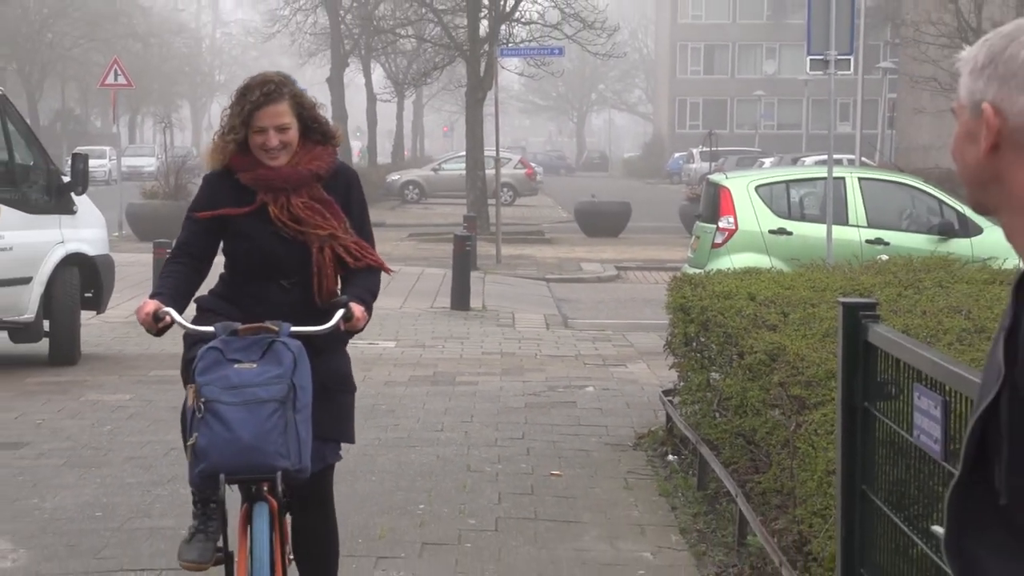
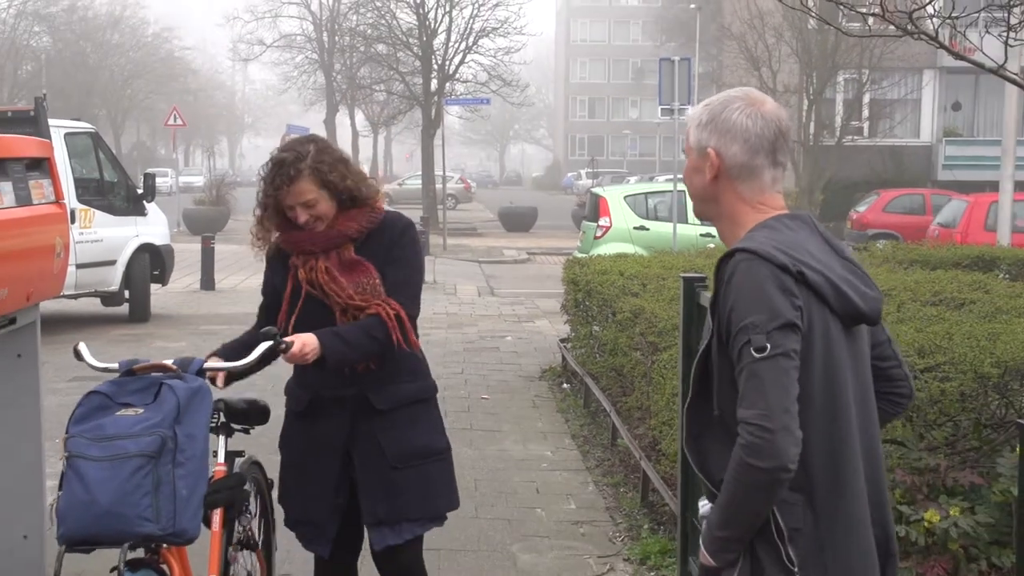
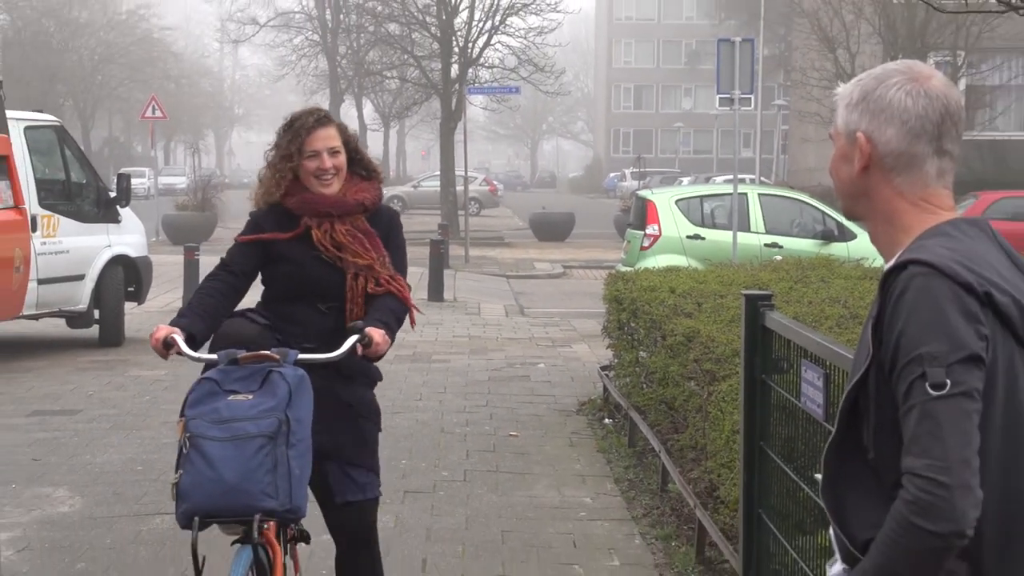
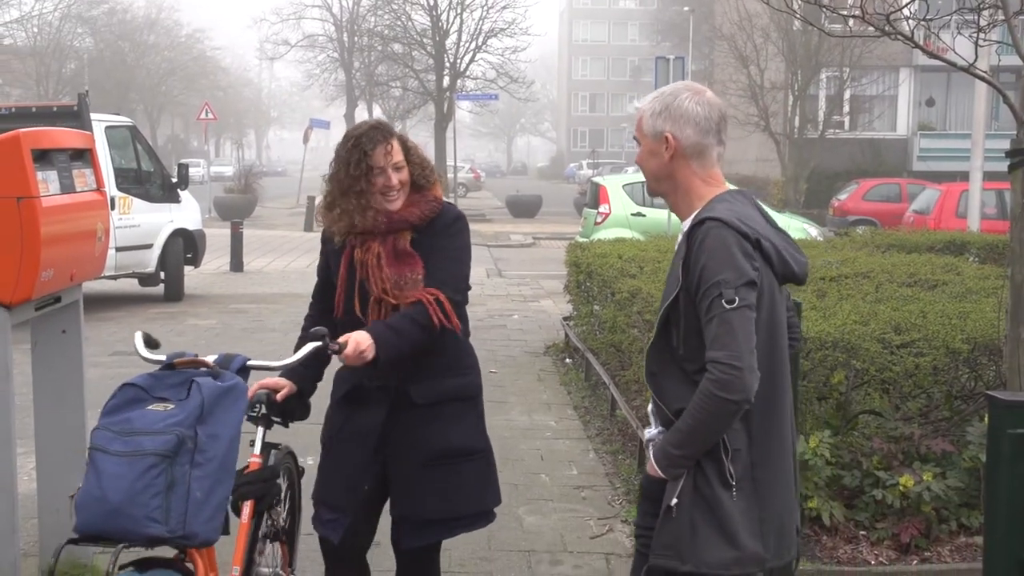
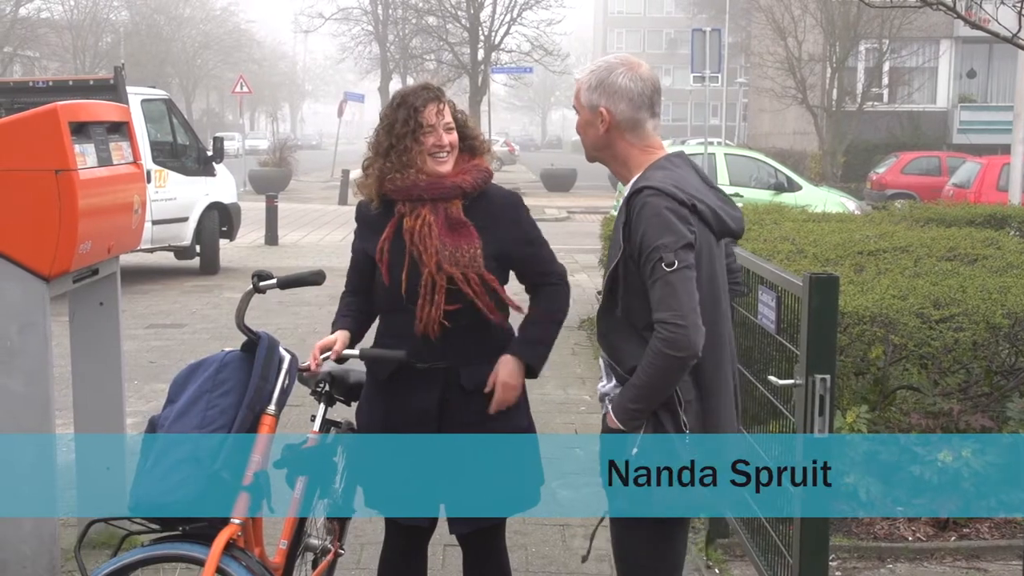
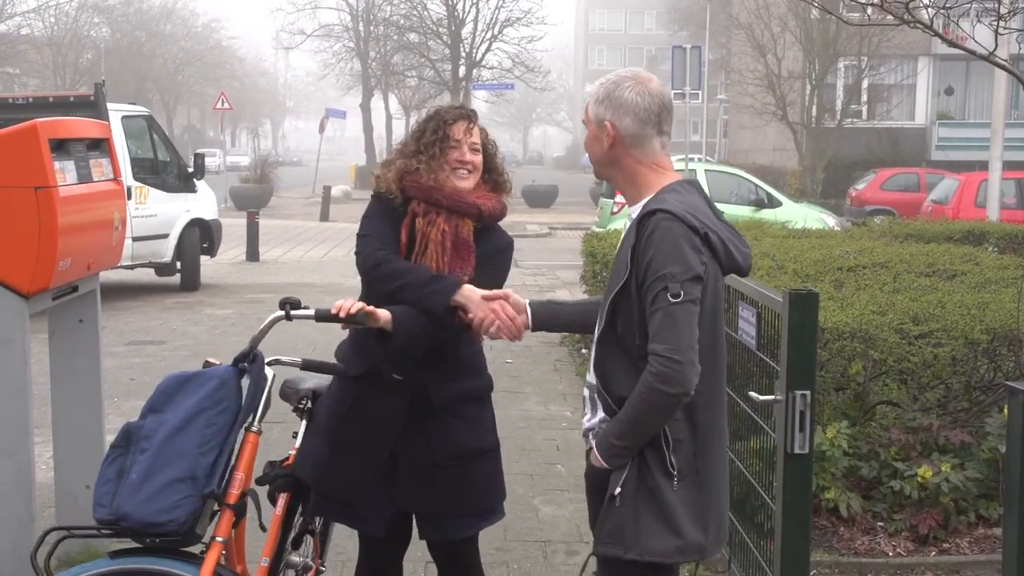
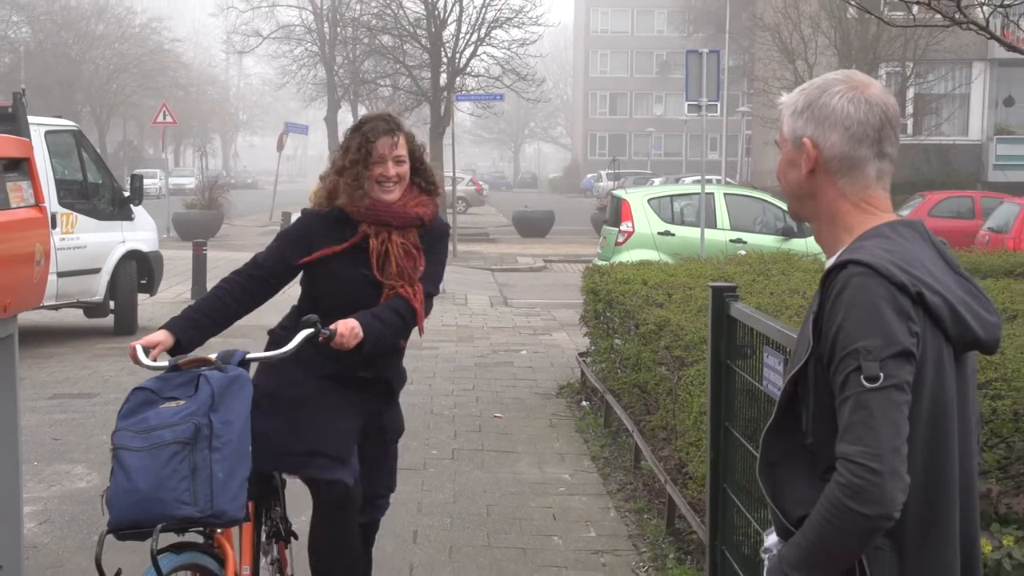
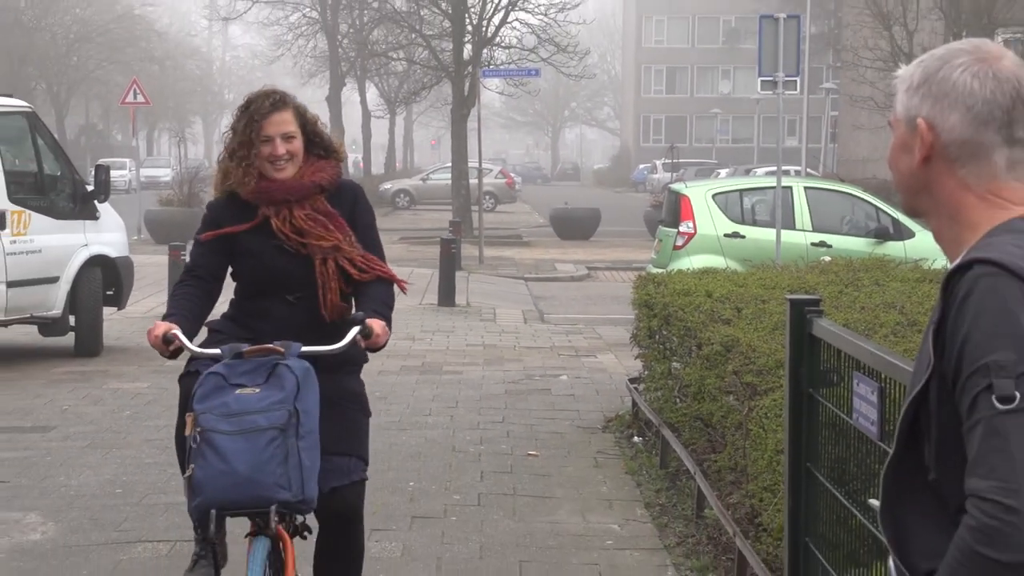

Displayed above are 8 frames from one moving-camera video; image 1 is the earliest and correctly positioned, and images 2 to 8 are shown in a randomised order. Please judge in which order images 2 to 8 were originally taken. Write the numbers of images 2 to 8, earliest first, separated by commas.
8, 3, 7, 2, 4, 6, 5
